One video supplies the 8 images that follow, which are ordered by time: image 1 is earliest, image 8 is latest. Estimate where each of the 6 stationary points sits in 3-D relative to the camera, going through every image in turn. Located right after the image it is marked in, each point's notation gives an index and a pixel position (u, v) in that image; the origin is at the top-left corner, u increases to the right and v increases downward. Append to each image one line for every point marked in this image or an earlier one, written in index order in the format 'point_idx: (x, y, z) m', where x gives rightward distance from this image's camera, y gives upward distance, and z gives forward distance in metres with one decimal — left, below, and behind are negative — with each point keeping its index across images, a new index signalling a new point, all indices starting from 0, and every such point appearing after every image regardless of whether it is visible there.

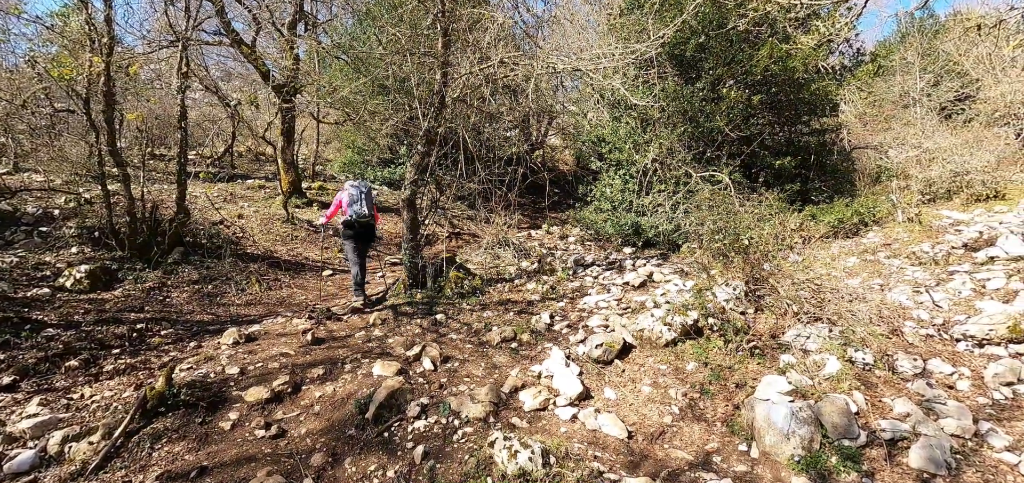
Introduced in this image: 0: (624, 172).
0: (+1.9, +1.2, +8.7) m
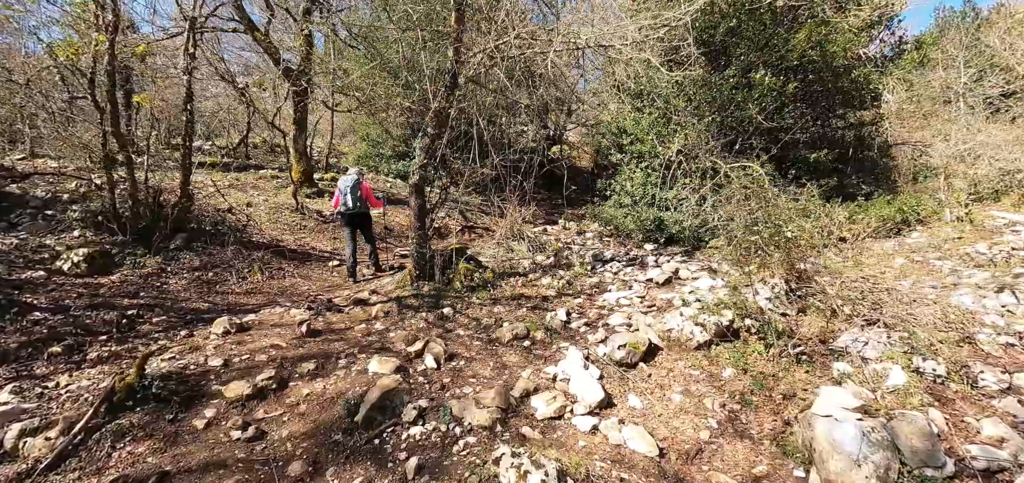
0: (+2.2, +1.3, +8.2) m
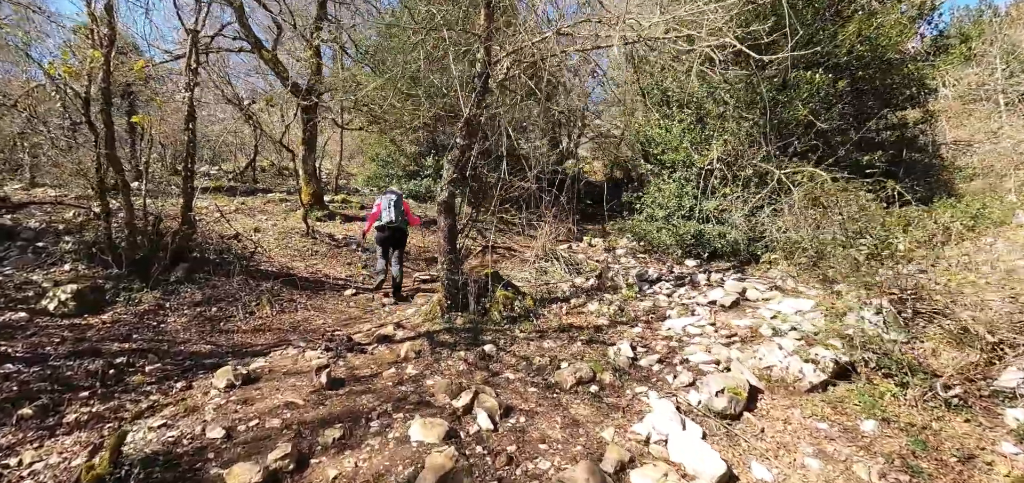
0: (+2.6, +1.0, +7.6) m
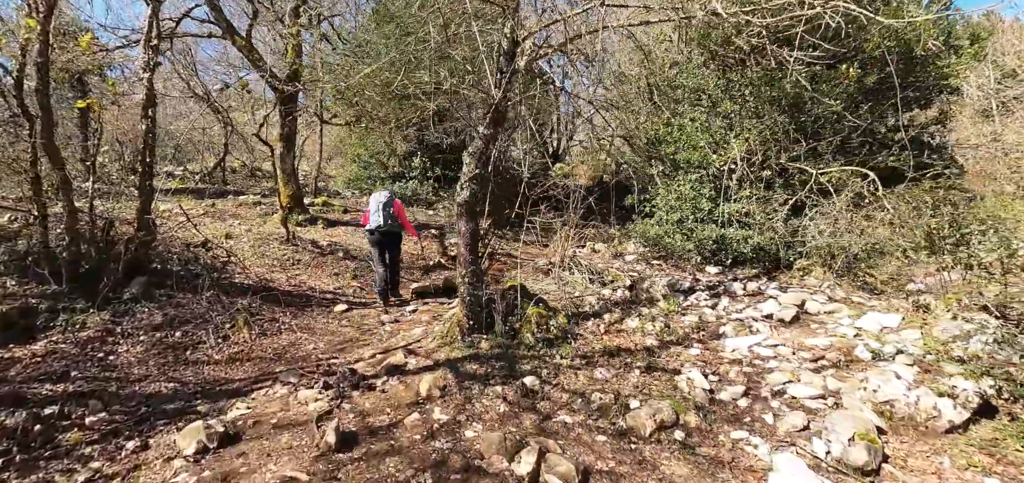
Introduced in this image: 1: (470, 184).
0: (+2.7, +0.9, +7.0) m
1: (-0.3, +0.4, +3.7) m
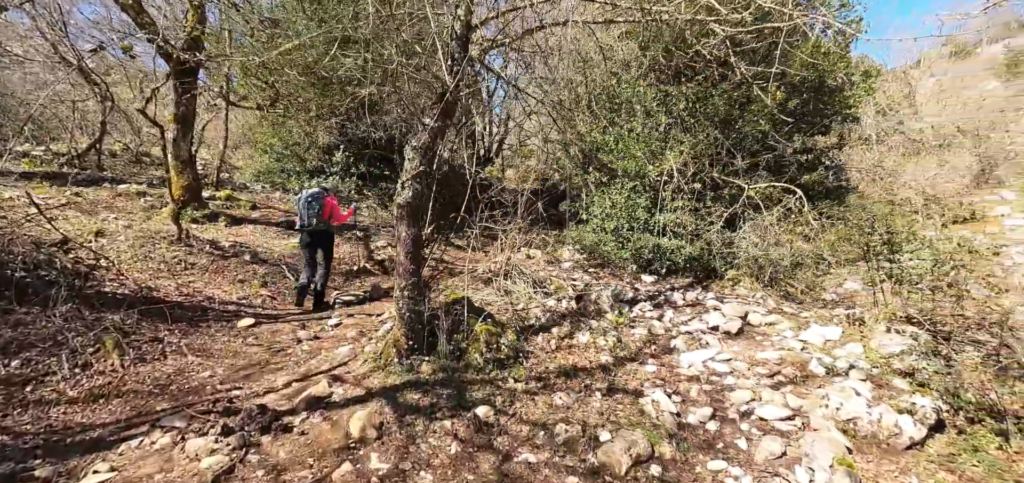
0: (+1.8, +0.8, +6.9) m
1: (-0.7, +0.4, +3.2) m
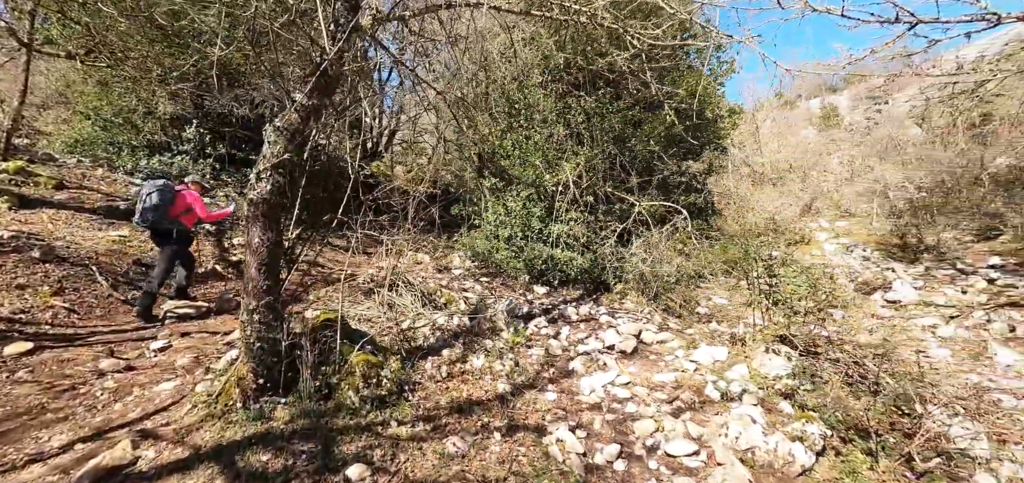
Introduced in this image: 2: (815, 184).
0: (+0.3, +0.7, +6.7) m
1: (-1.2, +0.3, +2.5) m
2: (+6.5, +1.3, +10.5) m
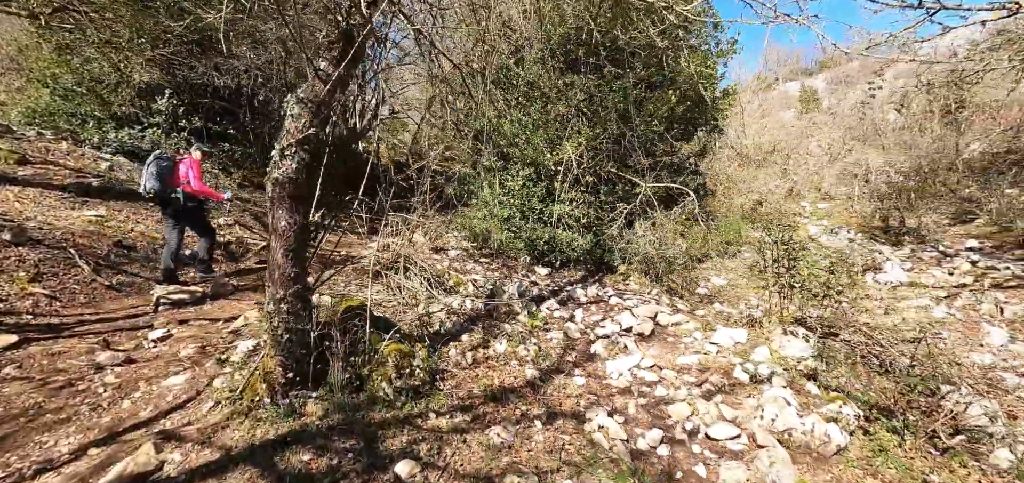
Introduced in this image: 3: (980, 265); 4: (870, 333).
0: (+0.3, +1.0, +6.5) m
1: (-1.0, +0.4, +2.2) m
2: (+6.3, +1.7, +10.6) m
3: (+5.6, -0.3, +5.8) m
4: (+3.1, -0.6, +4.2) m
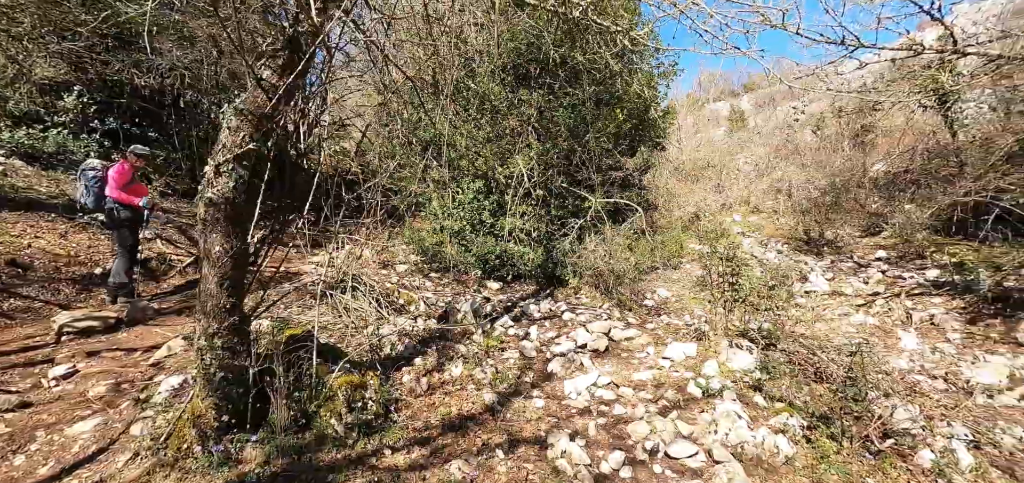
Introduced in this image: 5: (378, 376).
0: (-0.4, +0.8, +6.4) m
1: (-1.1, +0.3, +2.0) m
2: (+5.1, +1.4, +11.2) m
3: (+5.0, -0.4, +6.4) m
4: (+2.7, -0.7, +4.4) m
5: (-0.8, -0.8, +2.8) m
